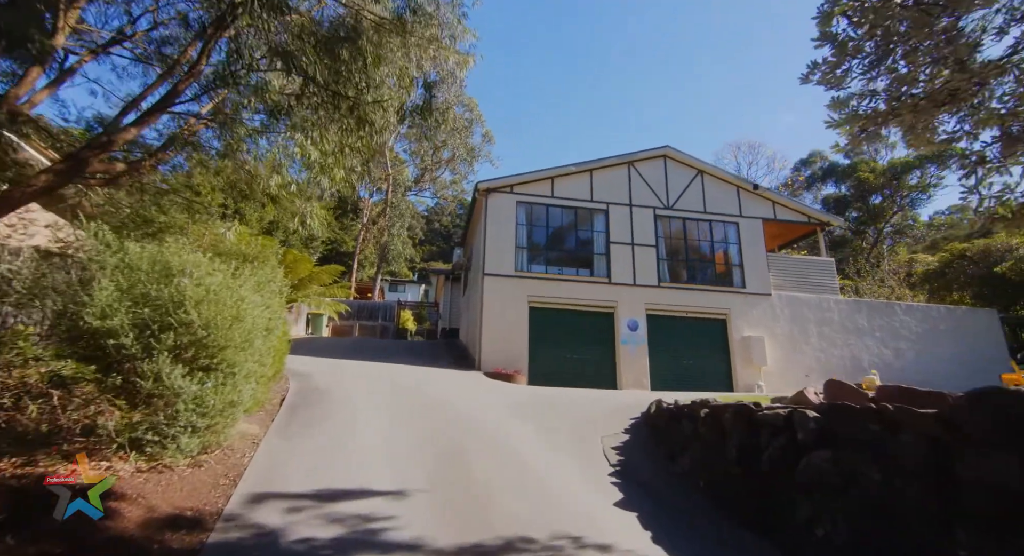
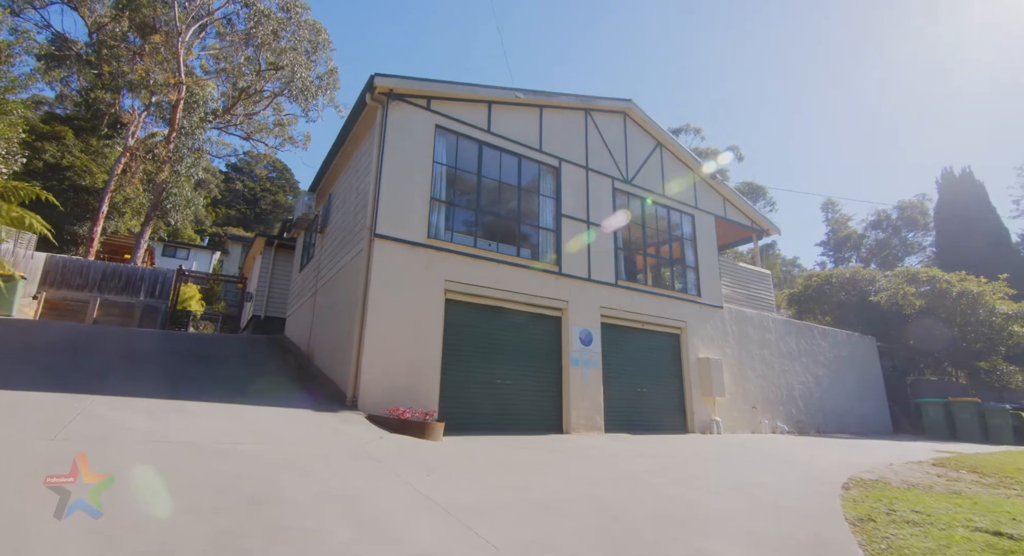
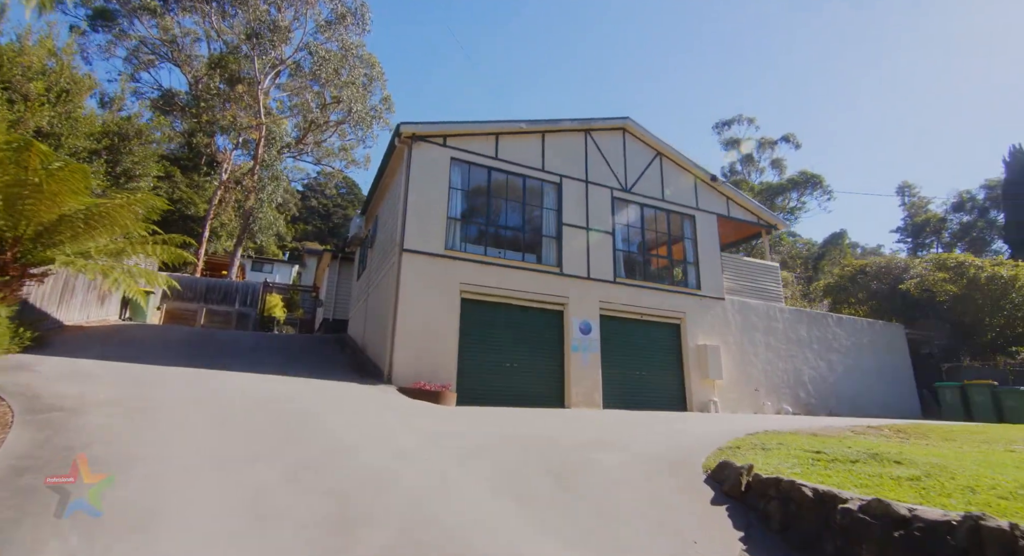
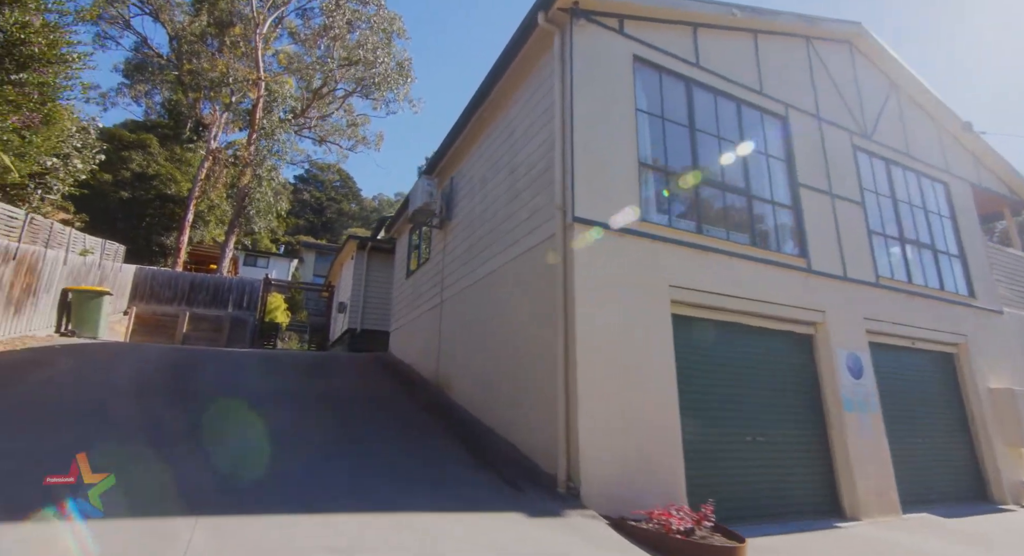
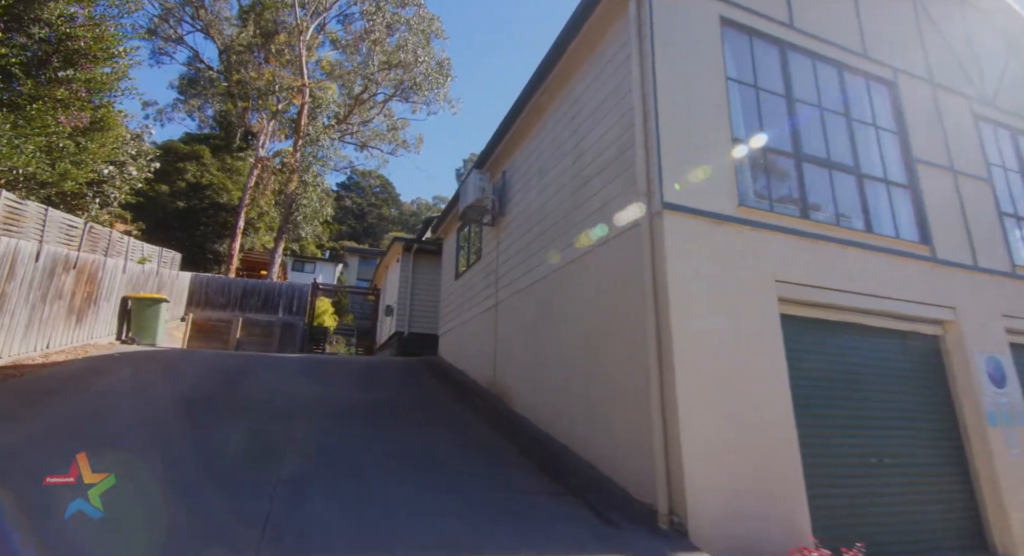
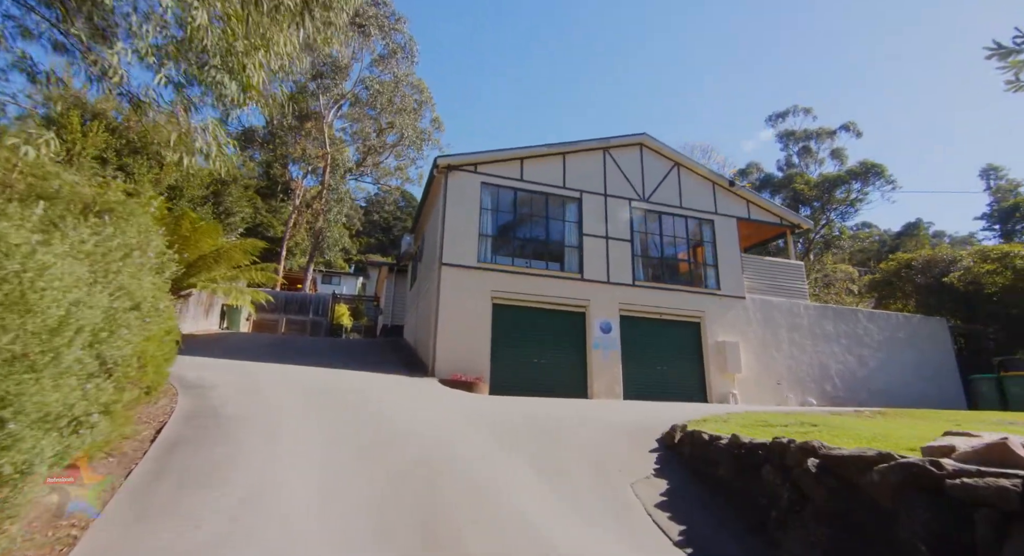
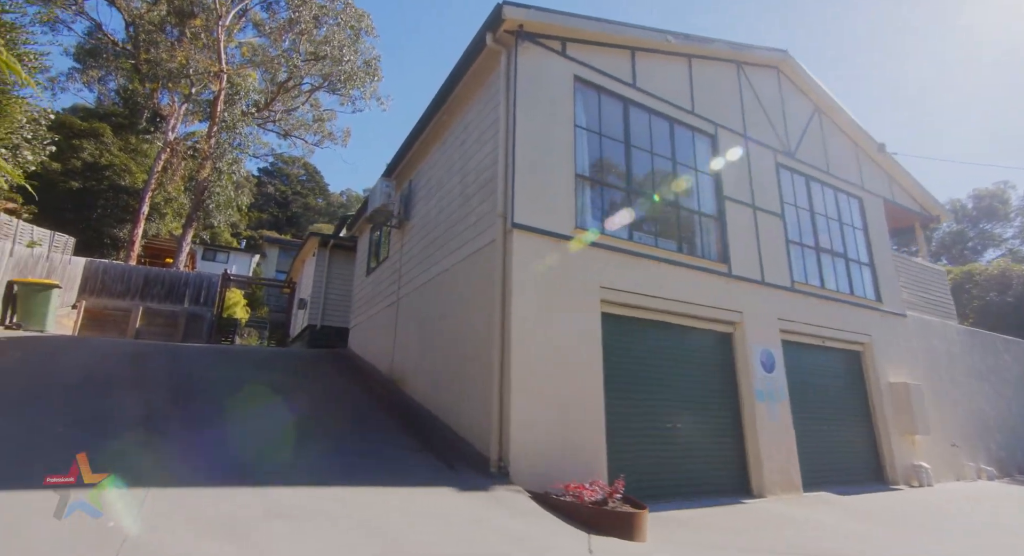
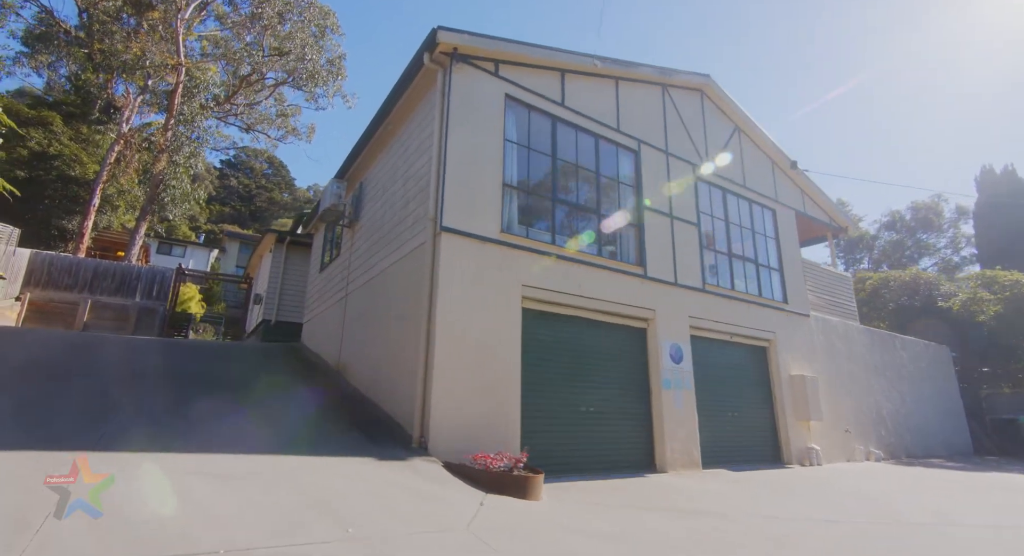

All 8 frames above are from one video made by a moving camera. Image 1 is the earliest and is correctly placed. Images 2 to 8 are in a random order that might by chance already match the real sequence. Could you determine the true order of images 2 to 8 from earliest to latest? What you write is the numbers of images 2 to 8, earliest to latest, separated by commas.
6, 3, 2, 8, 7, 4, 5
